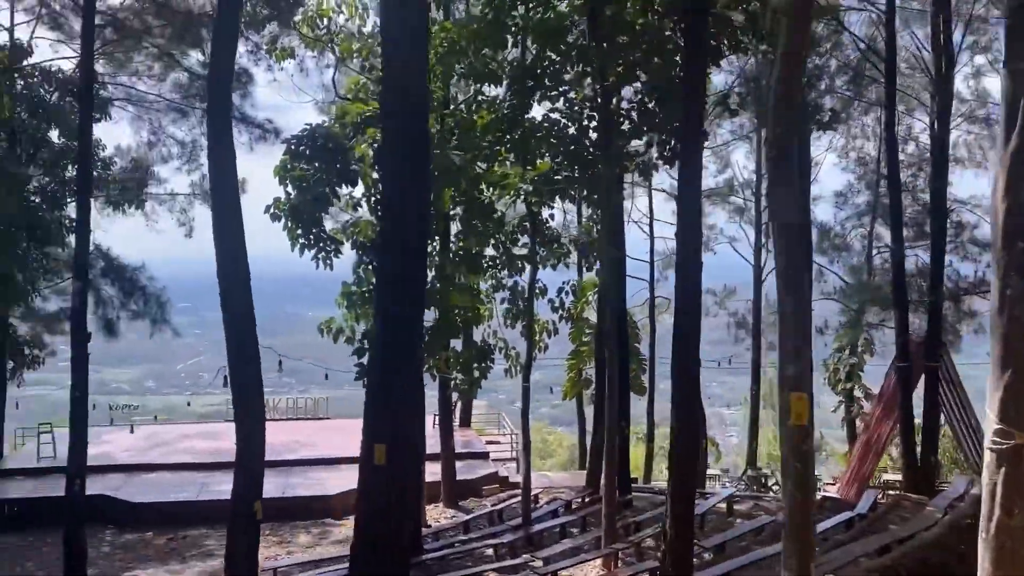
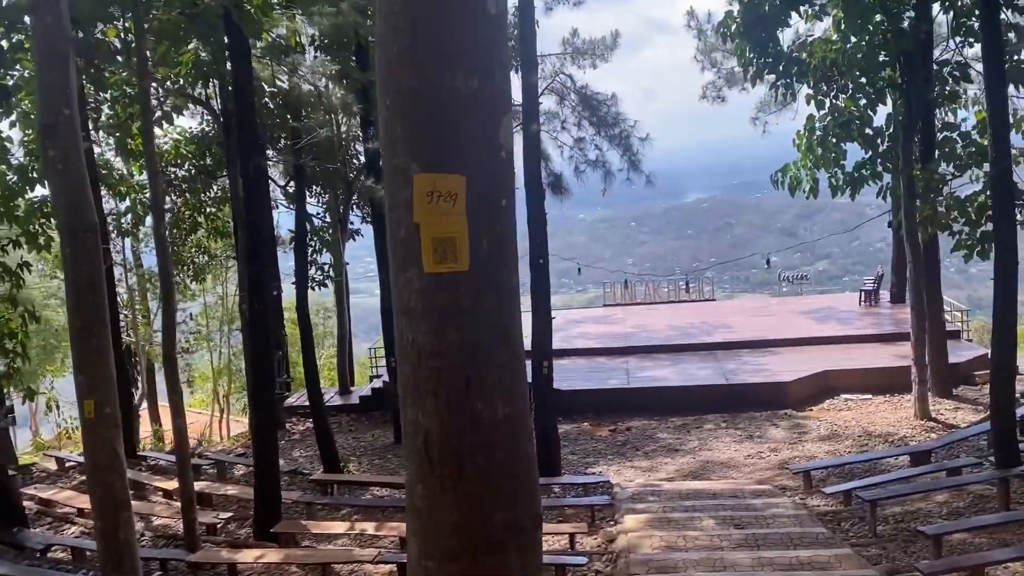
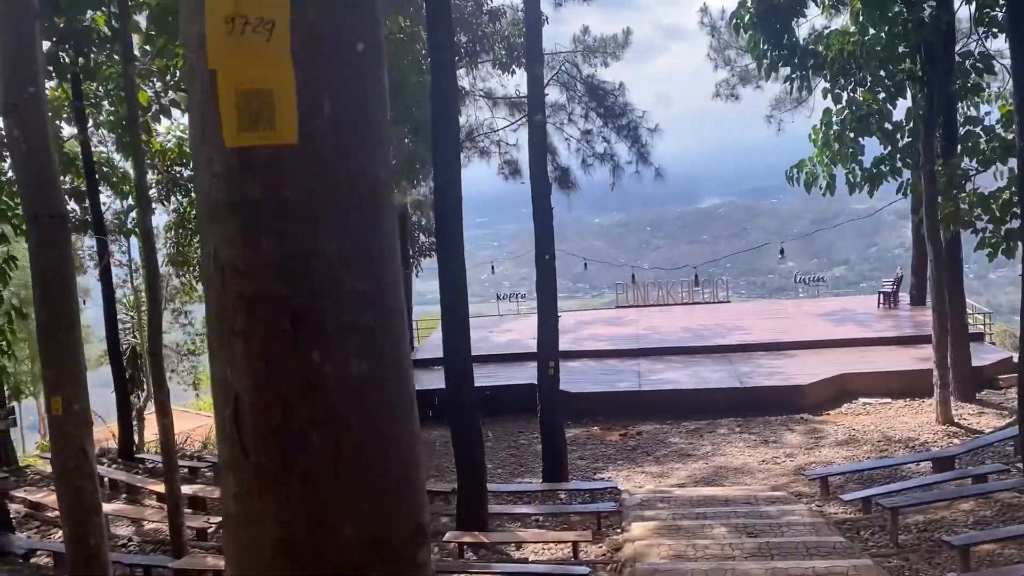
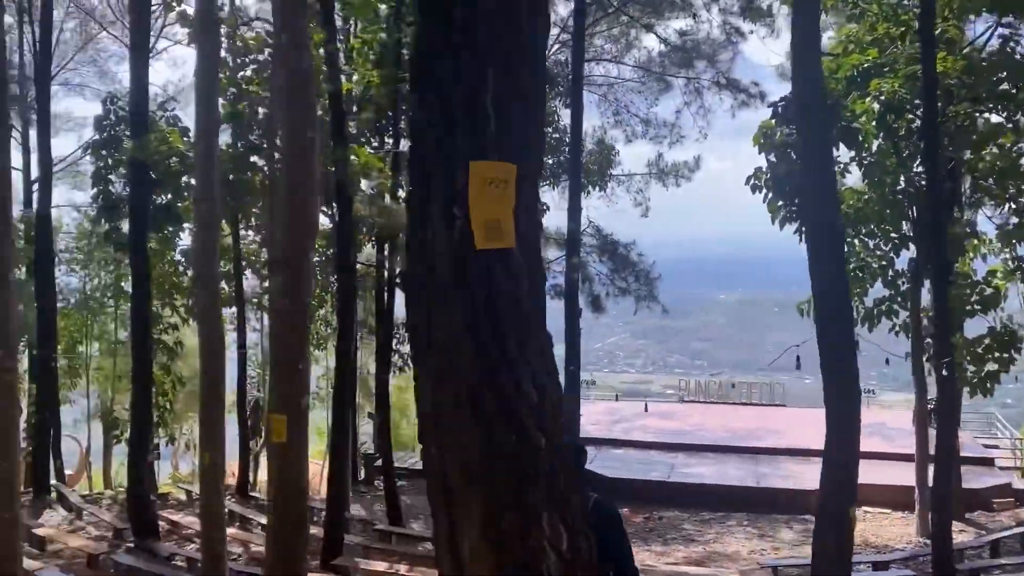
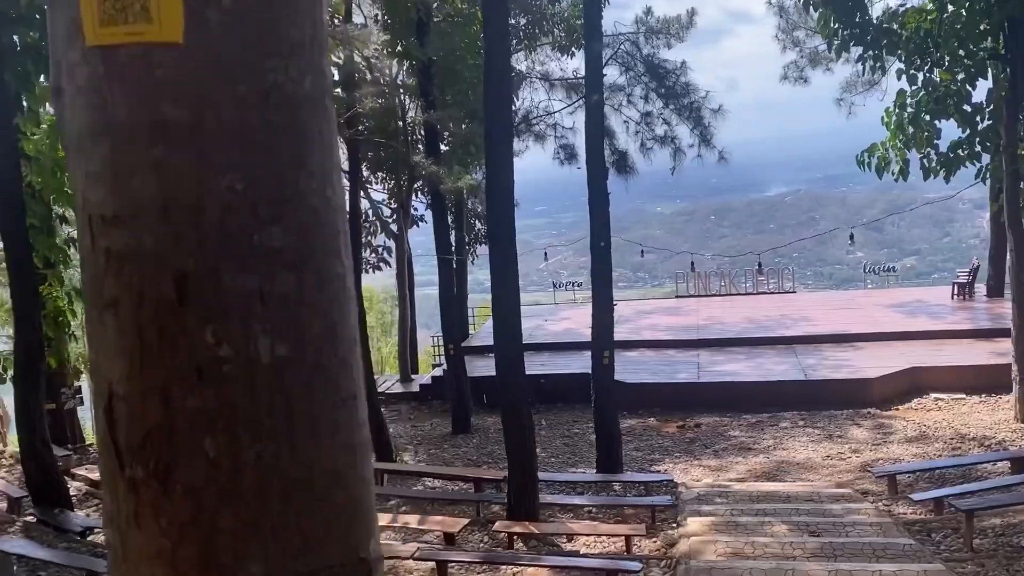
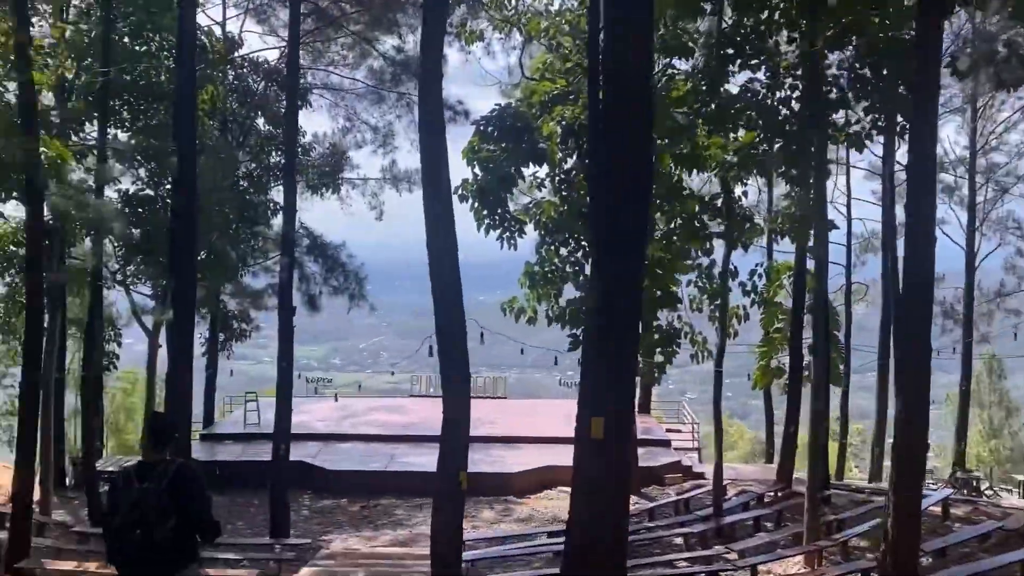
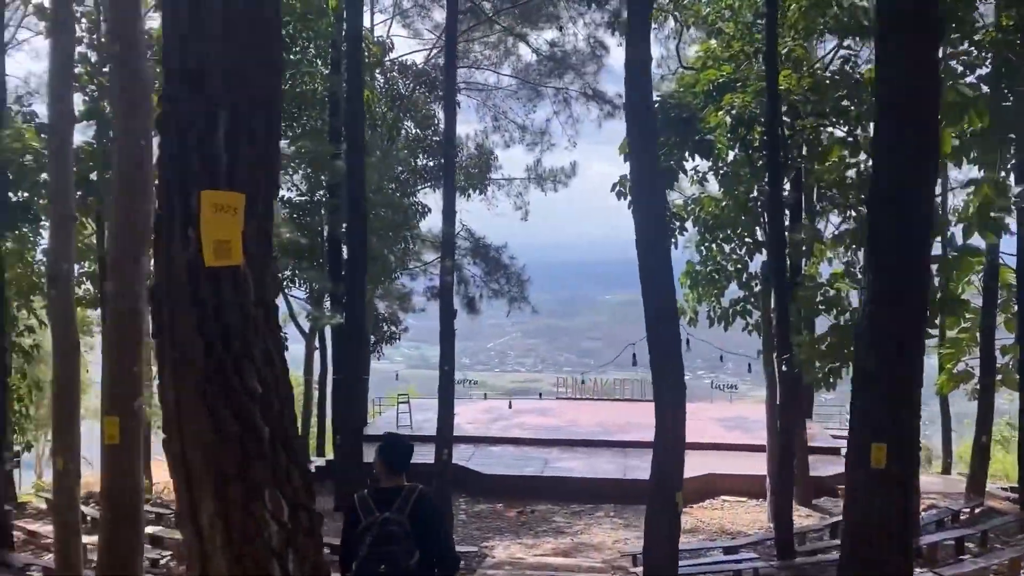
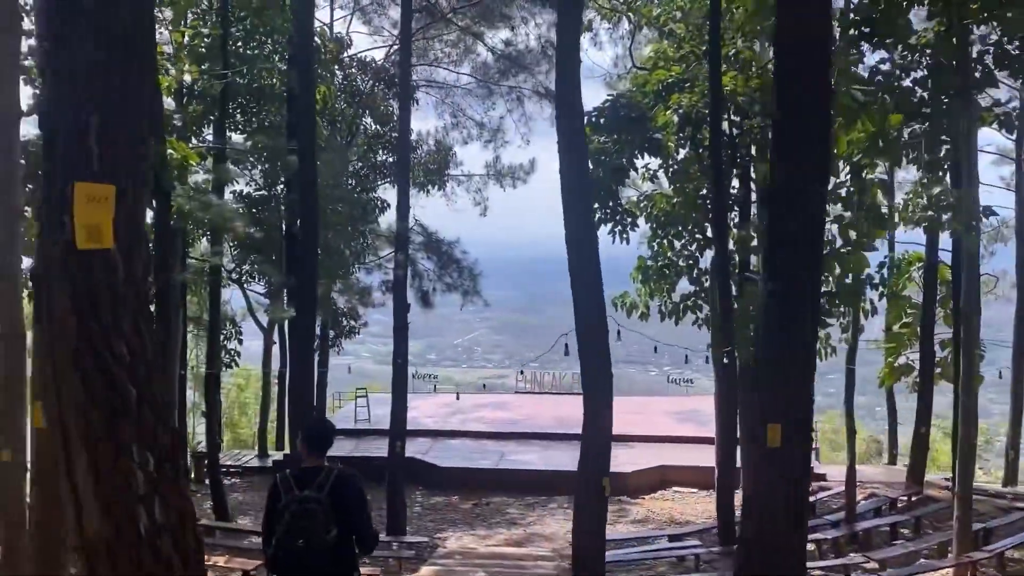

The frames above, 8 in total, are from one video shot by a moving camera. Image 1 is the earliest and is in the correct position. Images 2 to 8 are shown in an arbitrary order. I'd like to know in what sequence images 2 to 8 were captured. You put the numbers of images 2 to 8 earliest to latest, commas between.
6, 8, 7, 4, 2, 3, 5
